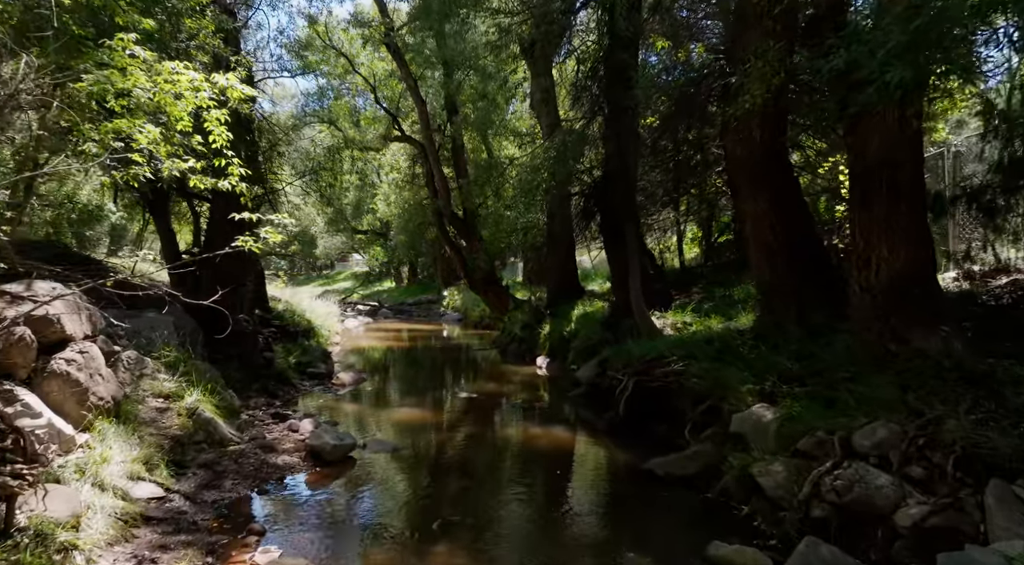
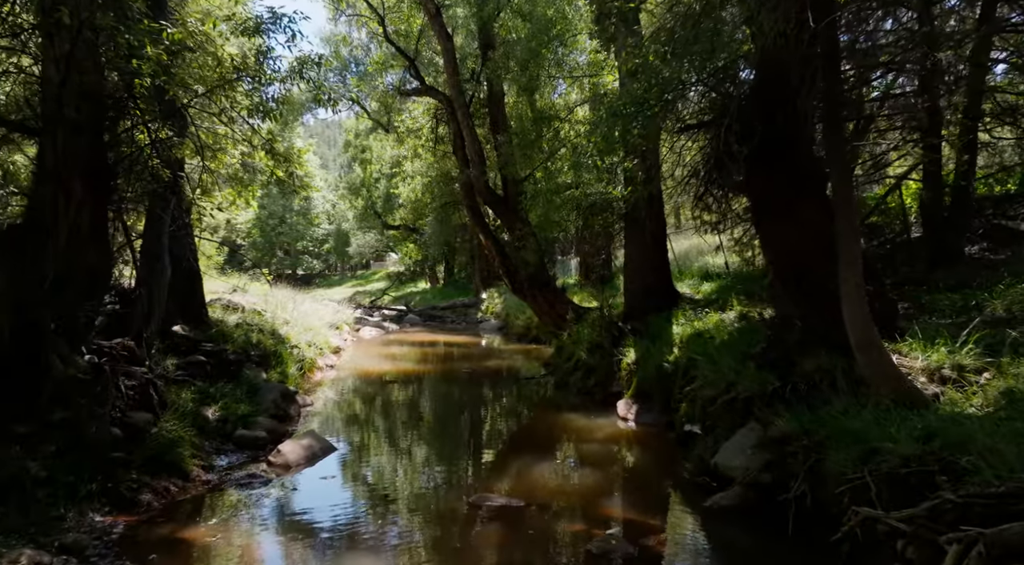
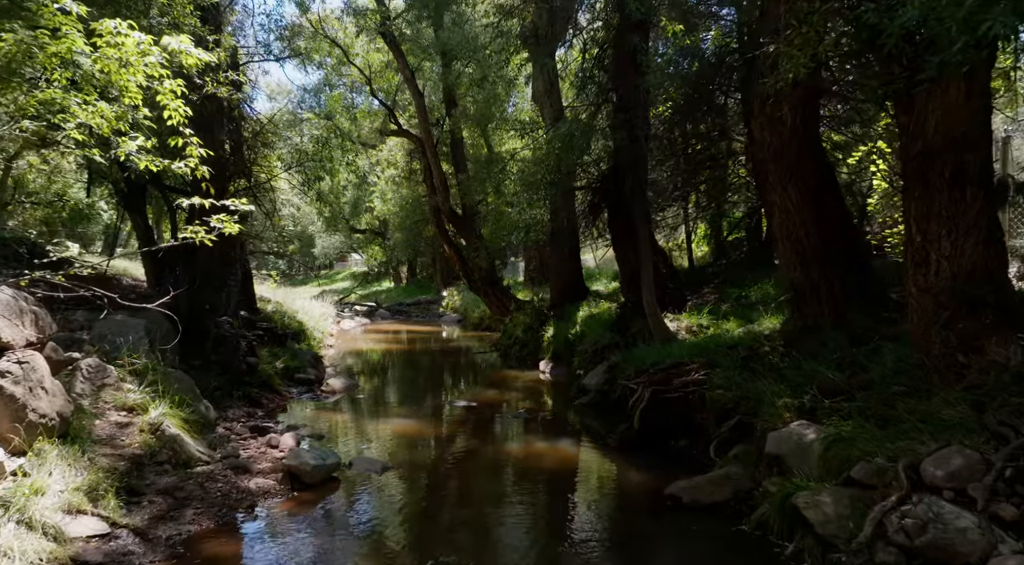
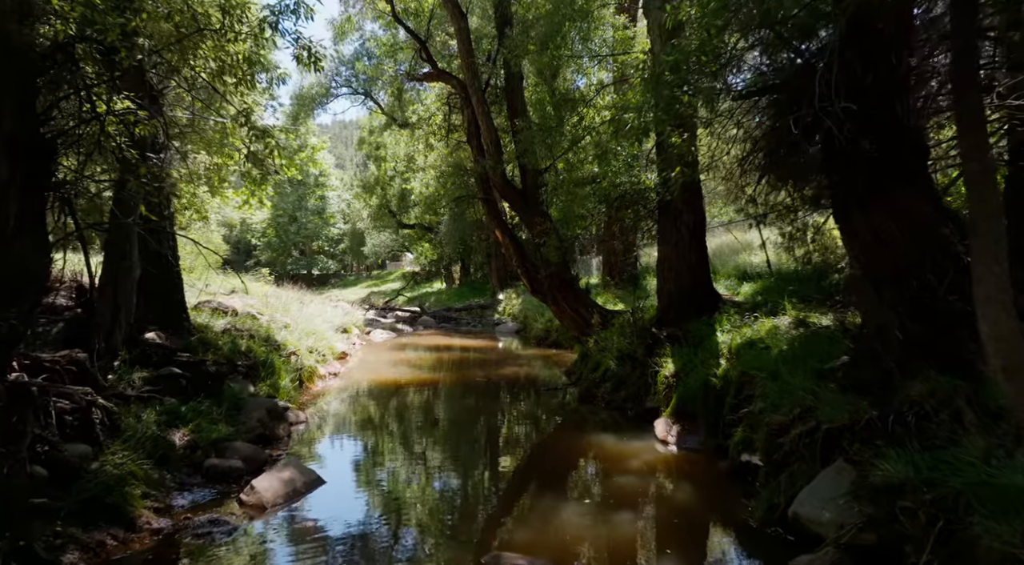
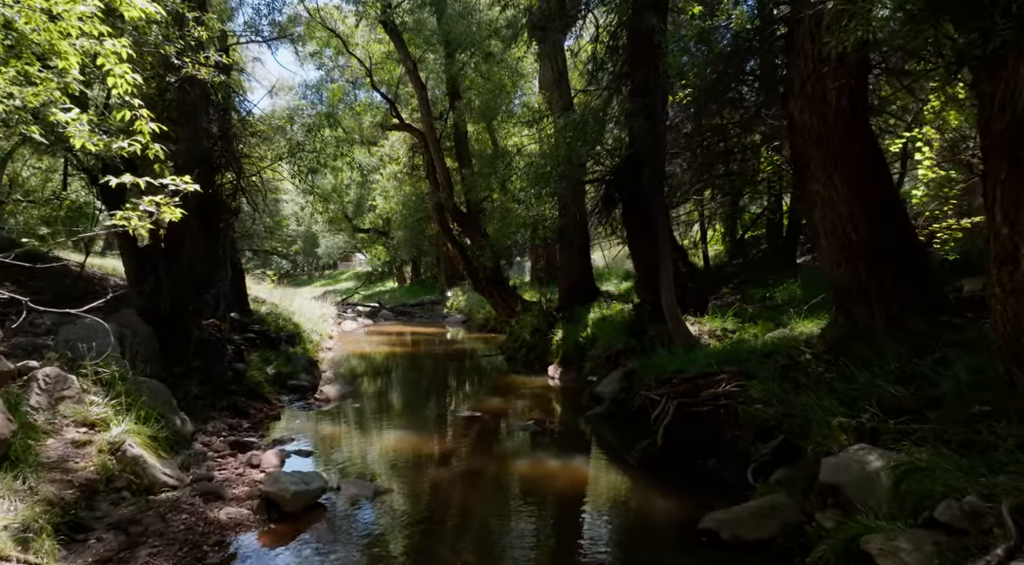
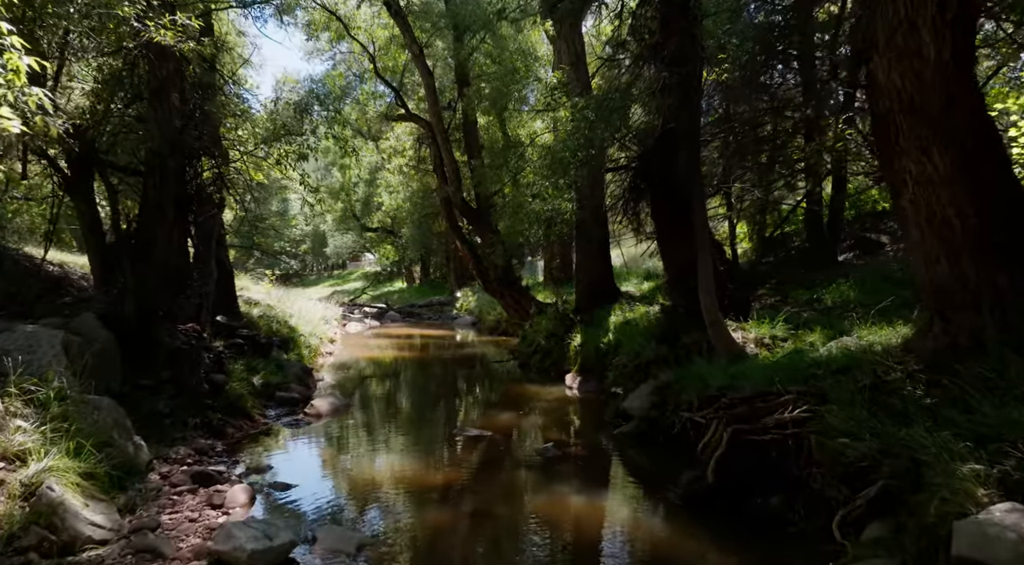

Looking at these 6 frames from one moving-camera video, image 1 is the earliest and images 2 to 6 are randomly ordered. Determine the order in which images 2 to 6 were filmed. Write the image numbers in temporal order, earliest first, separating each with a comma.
3, 5, 6, 2, 4
